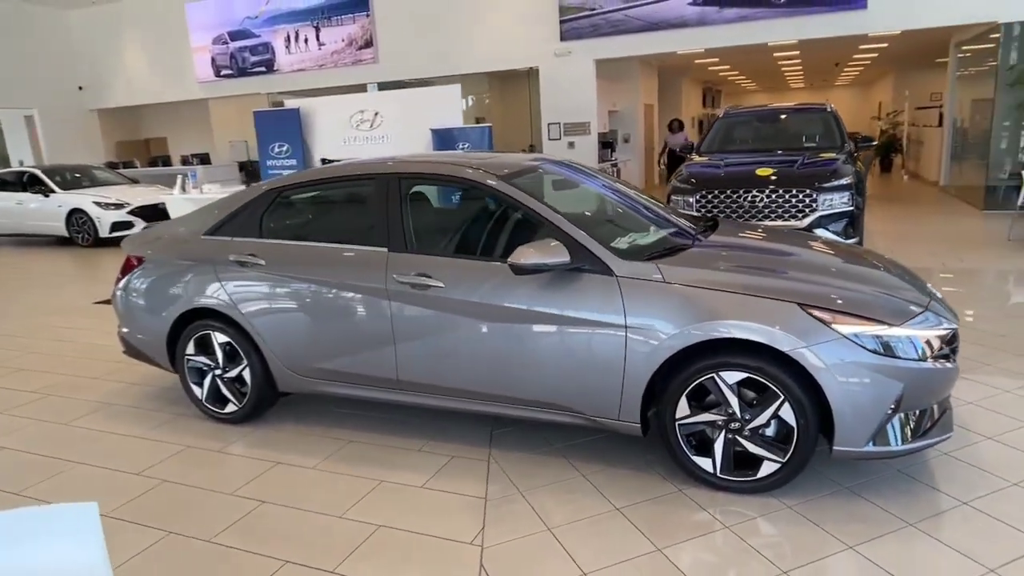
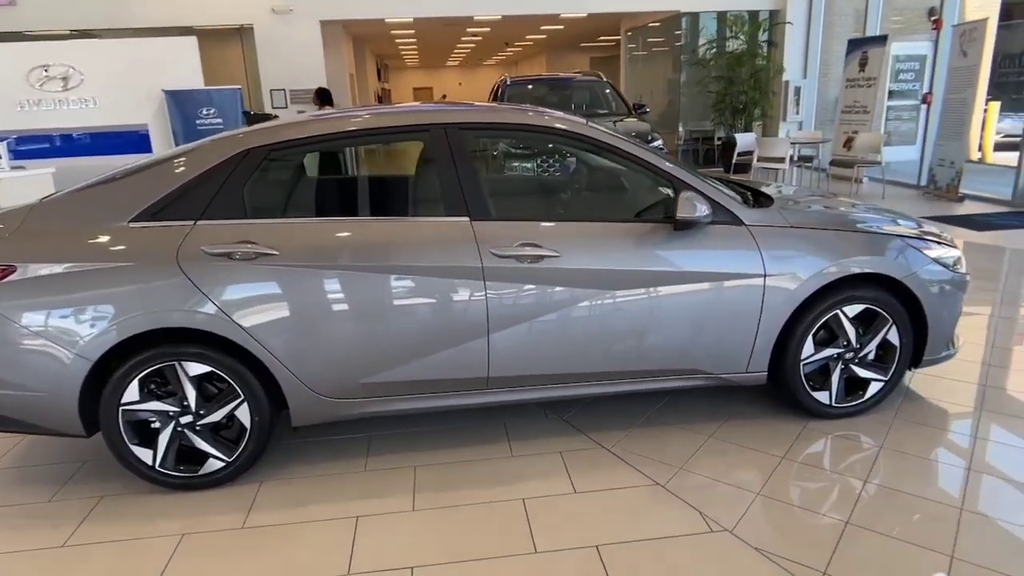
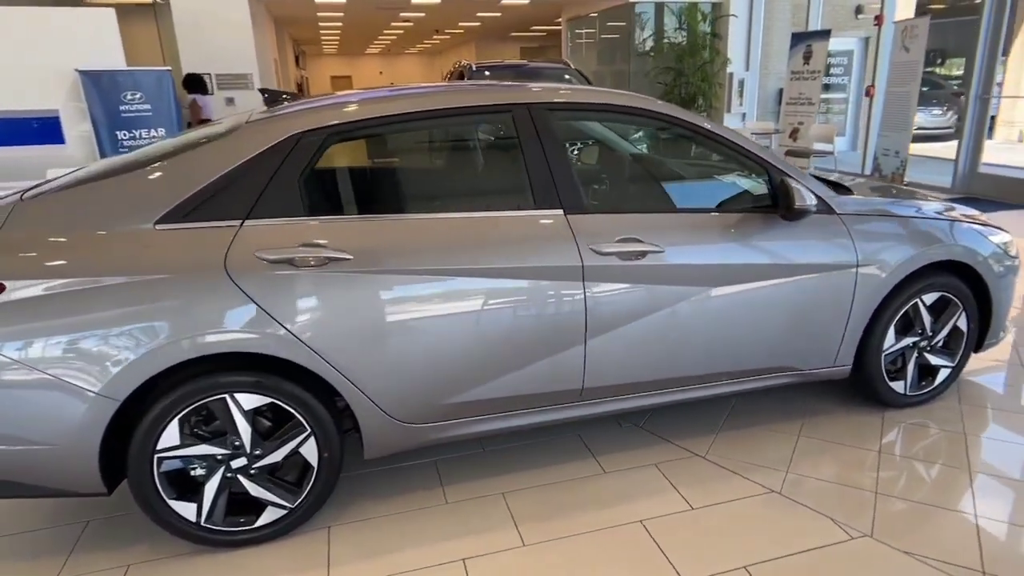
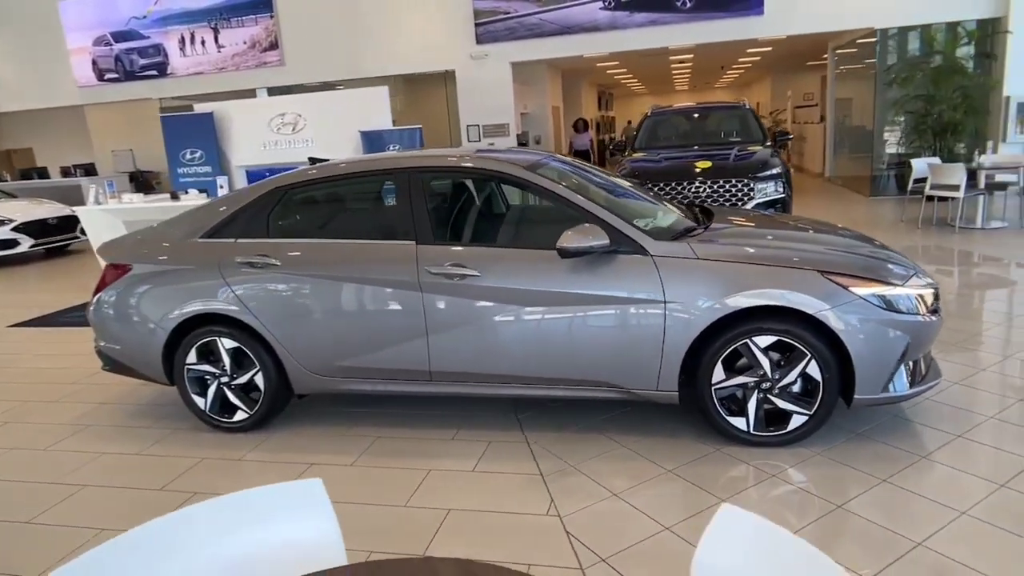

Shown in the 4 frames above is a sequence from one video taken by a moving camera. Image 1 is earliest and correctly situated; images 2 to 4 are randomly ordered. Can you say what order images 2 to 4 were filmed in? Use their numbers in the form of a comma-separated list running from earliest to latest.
4, 2, 3
